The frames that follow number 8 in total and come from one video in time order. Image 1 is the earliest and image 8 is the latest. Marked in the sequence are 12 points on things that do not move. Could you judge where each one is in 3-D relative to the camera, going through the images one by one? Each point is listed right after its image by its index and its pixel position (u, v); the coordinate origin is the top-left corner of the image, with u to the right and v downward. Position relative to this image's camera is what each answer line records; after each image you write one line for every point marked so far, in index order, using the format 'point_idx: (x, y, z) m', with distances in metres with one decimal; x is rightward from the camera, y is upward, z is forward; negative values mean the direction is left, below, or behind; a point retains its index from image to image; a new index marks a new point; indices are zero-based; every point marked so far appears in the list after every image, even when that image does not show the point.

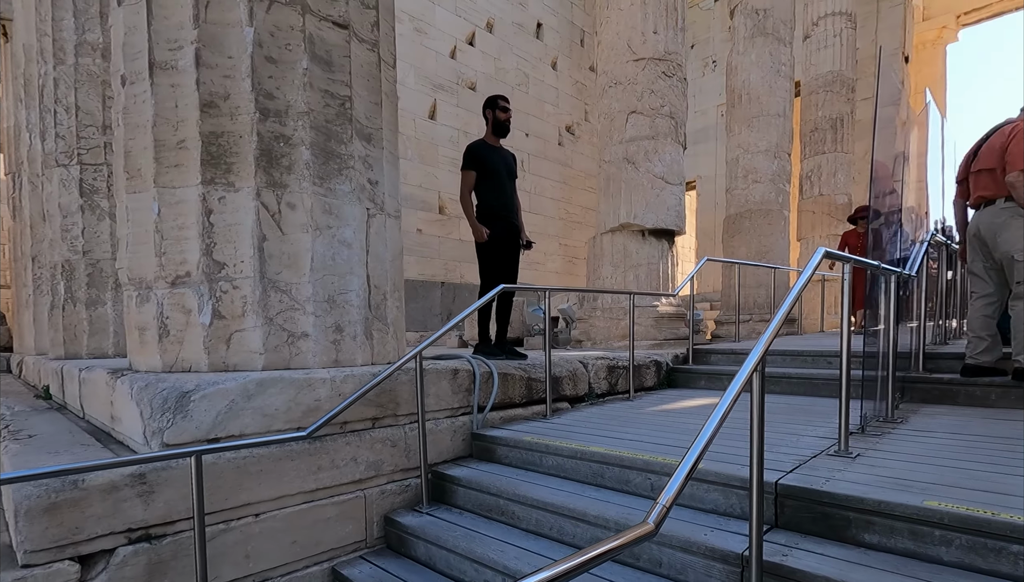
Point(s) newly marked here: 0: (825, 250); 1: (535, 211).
0: (+1.9, +0.3, +3.3) m
1: (+0.8, +2.4, +16.1) m
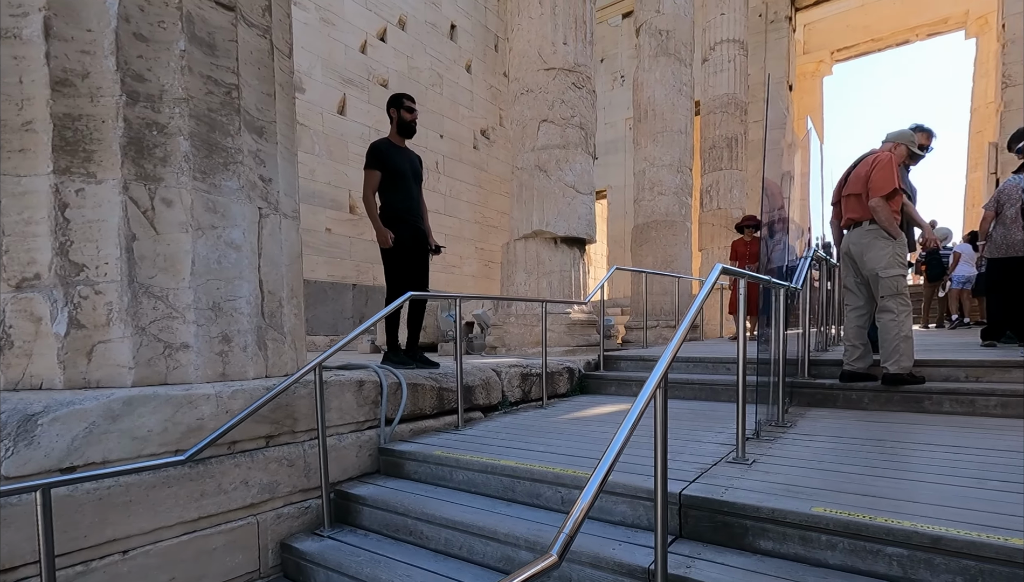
0: (+1.4, +0.2, +3.5) m
1: (-1.8, +2.3, +15.9) m
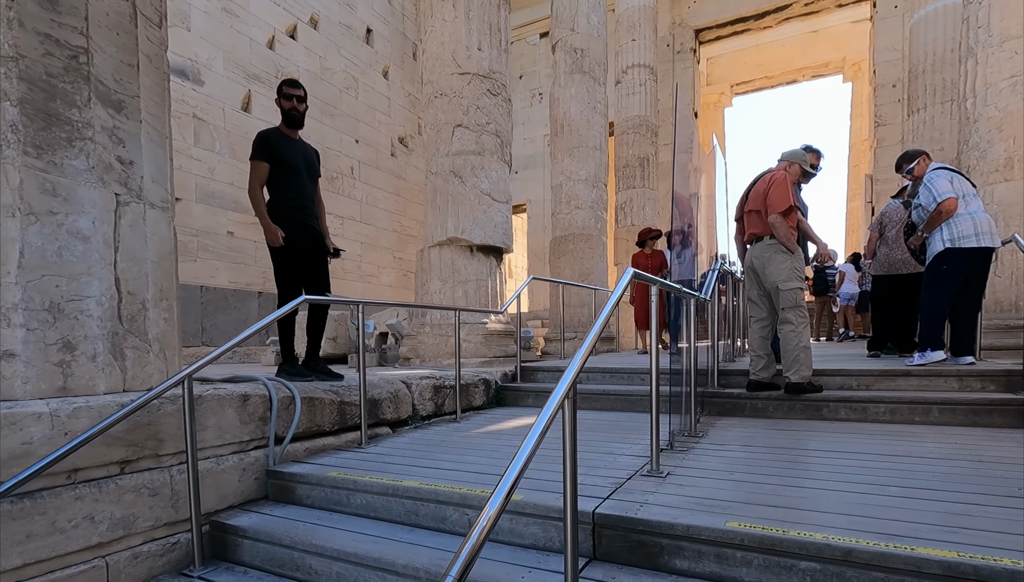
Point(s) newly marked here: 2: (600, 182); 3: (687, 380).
0: (+0.8, +0.1, +3.4) m
1: (-4.1, +2.0, +15.2) m
2: (+2.0, +2.4, +11.8) m
3: (+1.4, -0.7, +4.3) m
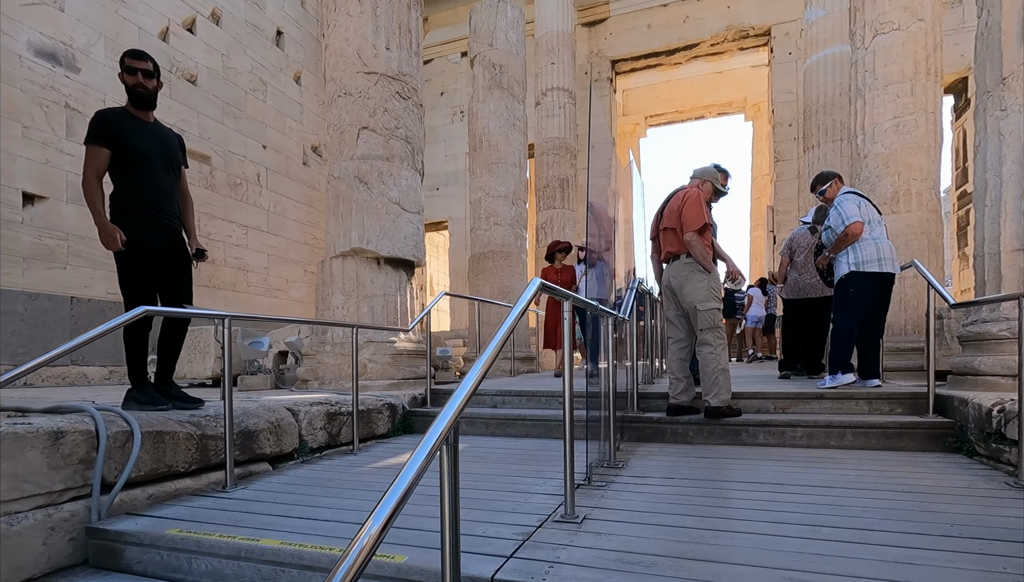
0: (+0.2, +0.1, +3.0) m
1: (-6.4, +1.6, +14.1) m
2: (+0.2, +2.0, +11.6) m
3: (+0.7, -0.9, +3.9) m
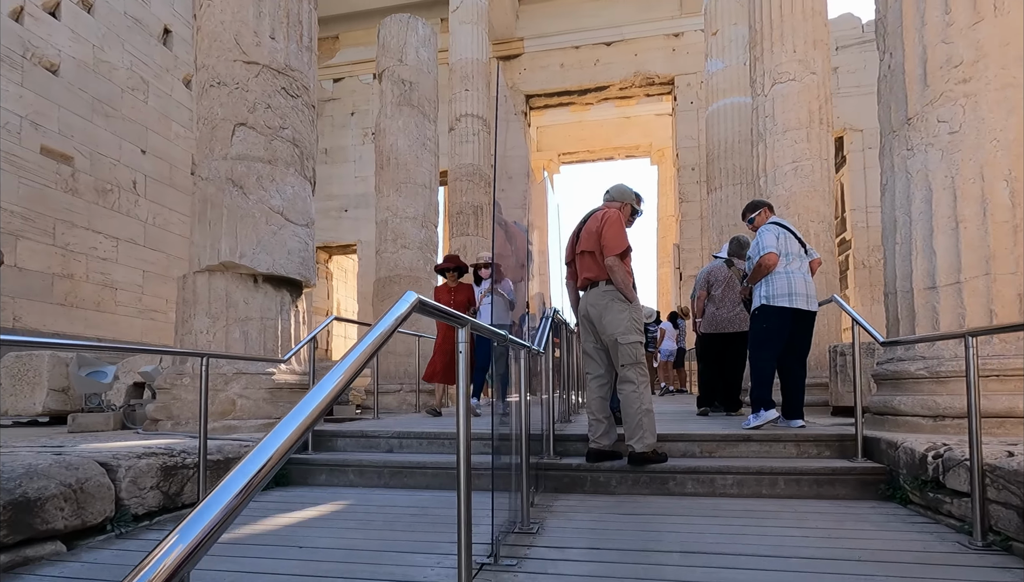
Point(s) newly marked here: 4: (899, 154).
0: (-0.3, 0.0, +2.4) m
1: (-8.6, +1.1, +12.2) m
2: (-1.7, +1.4, +10.9) m
3: (0.0, -1.0, +3.3) m
4: (+3.2, +1.1, +4.4) m
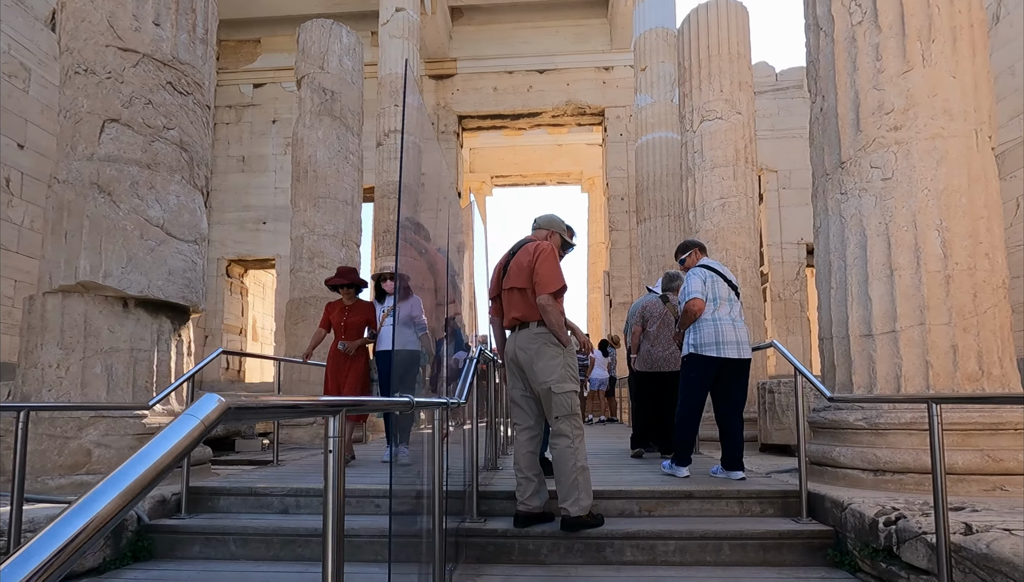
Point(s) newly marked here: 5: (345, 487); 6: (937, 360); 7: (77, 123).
0: (-0.6, -0.2, +1.8) m
1: (-10.2, +0.8, +10.5) m
2: (-3.1, +1.0, +10.1) m
3: (-0.4, -1.3, +2.7) m
4: (+2.7, +0.8, +4.4) m
5: (-0.5, -0.7, +1.9) m
6: (+3.0, -0.5, +3.7) m
7: (-3.7, +1.5, +4.5) m
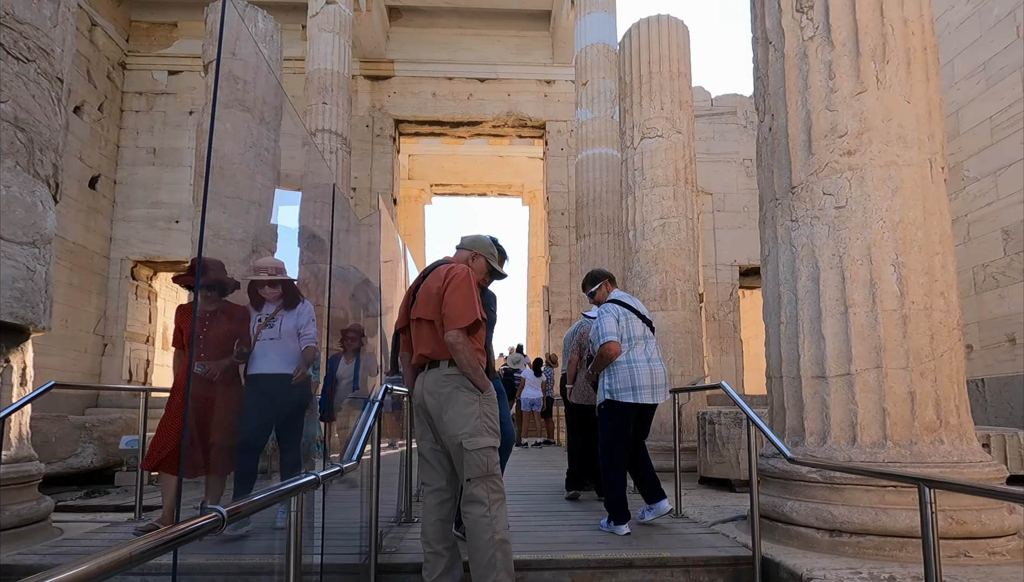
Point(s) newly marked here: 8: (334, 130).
0: (-0.8, -0.4, +1.1) m
1: (-11.4, +0.8, +8.6) m
2: (-4.3, +0.8, +9.1) m
3: (-0.8, -1.4, +2.0) m
4: (+2.1, +0.5, +4.0) m
5: (-0.8, -0.8, +1.2) m
6: (+2.5, -0.8, +3.4) m
7: (-4.2, +1.4, +3.5) m
8: (-4.1, +3.8, +12.2) m
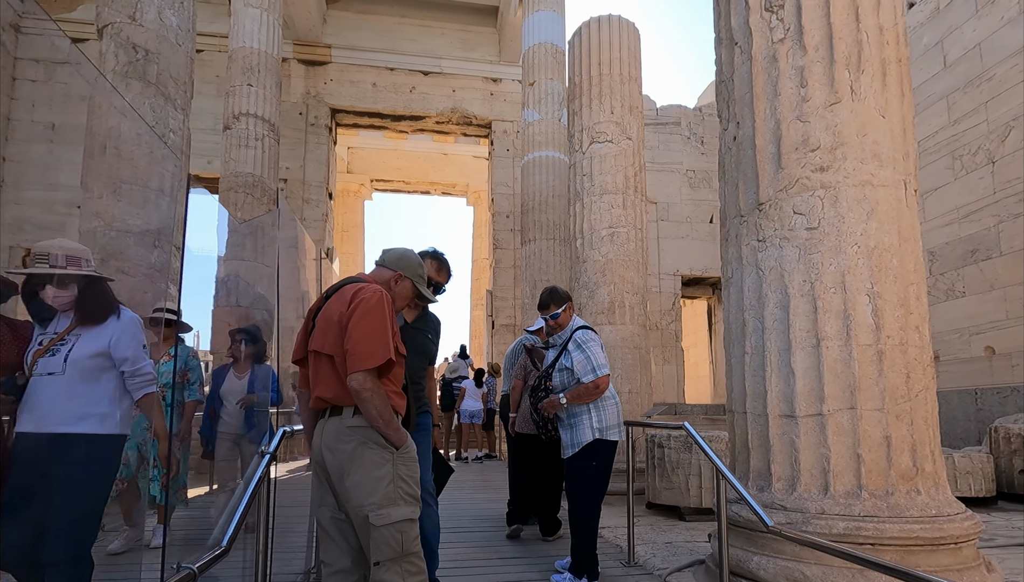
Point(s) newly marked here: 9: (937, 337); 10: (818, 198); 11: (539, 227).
0: (-0.9, -0.5, +0.4) m
1: (-12.2, +0.9, +6.8) m
2: (-5.3, +0.7, +8.0) m
3: (-1.1, -1.5, +1.3) m
4: (+1.7, +0.3, +3.7) m
5: (-0.9, -1.0, +0.5) m
6: (+2.1, -1.0, +3.1) m
7: (-4.5, +1.4, +2.4) m
8: (-5.3, +3.8, +11.1) m
9: (+7.7, -0.8, +9.5) m
10: (+2.0, +0.6, +3.4) m
11: (+0.5, +1.3, +11.0) m
